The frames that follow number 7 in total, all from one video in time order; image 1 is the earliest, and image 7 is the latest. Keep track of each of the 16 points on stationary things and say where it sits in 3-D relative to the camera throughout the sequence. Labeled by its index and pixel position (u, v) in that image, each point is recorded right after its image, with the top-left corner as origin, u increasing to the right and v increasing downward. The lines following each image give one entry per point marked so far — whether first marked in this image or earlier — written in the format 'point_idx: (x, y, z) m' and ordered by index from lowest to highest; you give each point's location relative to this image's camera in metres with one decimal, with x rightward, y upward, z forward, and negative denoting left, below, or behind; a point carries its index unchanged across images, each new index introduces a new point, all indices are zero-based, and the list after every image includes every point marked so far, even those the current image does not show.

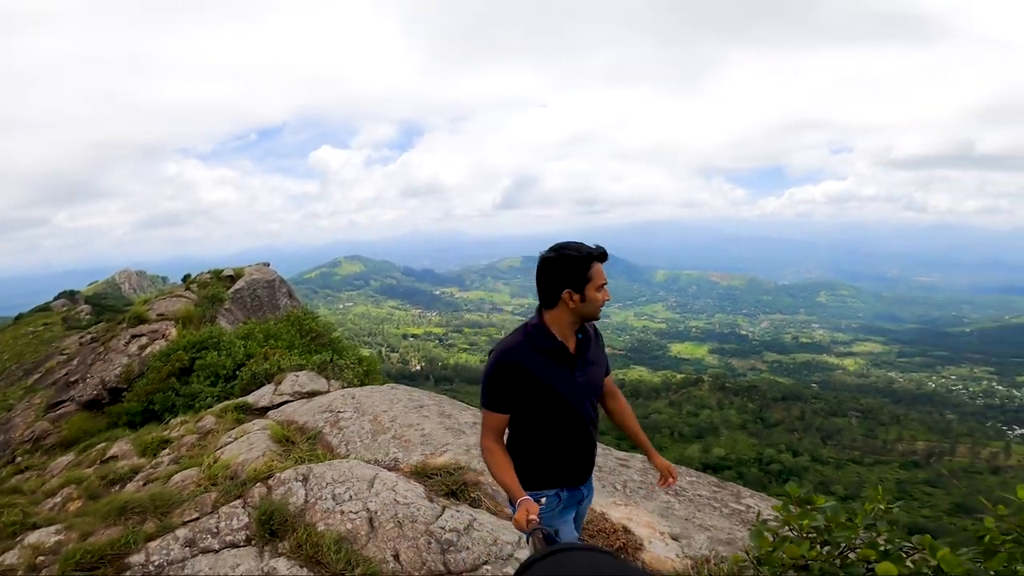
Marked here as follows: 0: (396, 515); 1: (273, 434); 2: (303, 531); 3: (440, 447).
0: (-1.0, -1.9, +4.4) m
1: (-3.0, -1.9, +7.0) m
2: (-1.7, -2.0, +4.4) m
3: (-0.9, -1.8, +6.2) m
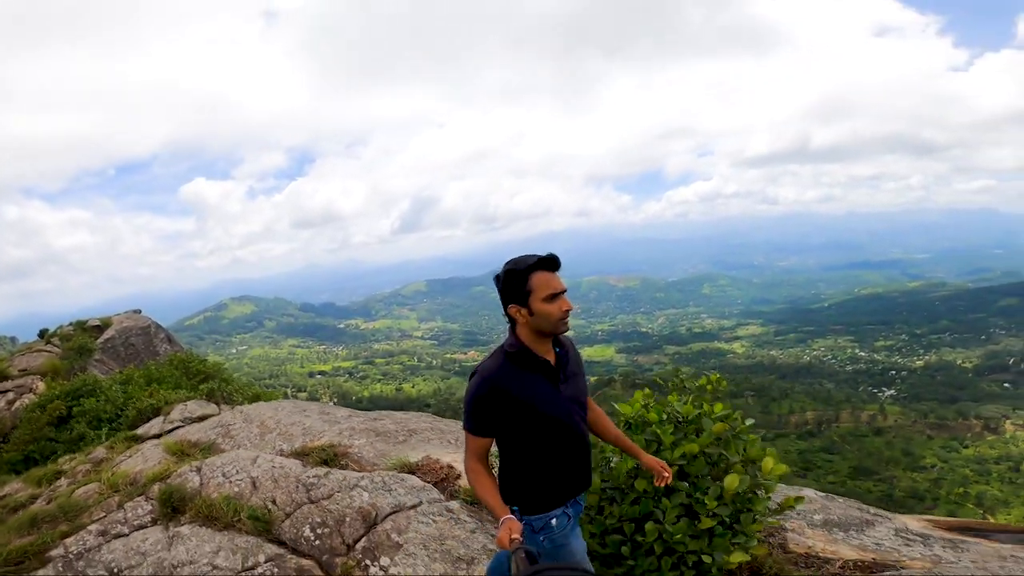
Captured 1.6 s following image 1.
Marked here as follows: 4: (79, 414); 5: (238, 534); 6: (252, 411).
0: (-2.6, -2.1, +5.8) m
1: (-5.0, -2.4, +8.0) m
2: (-3.3, -2.3, +5.7) m
3: (-2.9, -2.1, +7.7) m
4: (-10.0, -3.0, +12.5) m
5: (-2.6, -2.3, +5.0) m
6: (-4.3, -2.1, +9.0) m
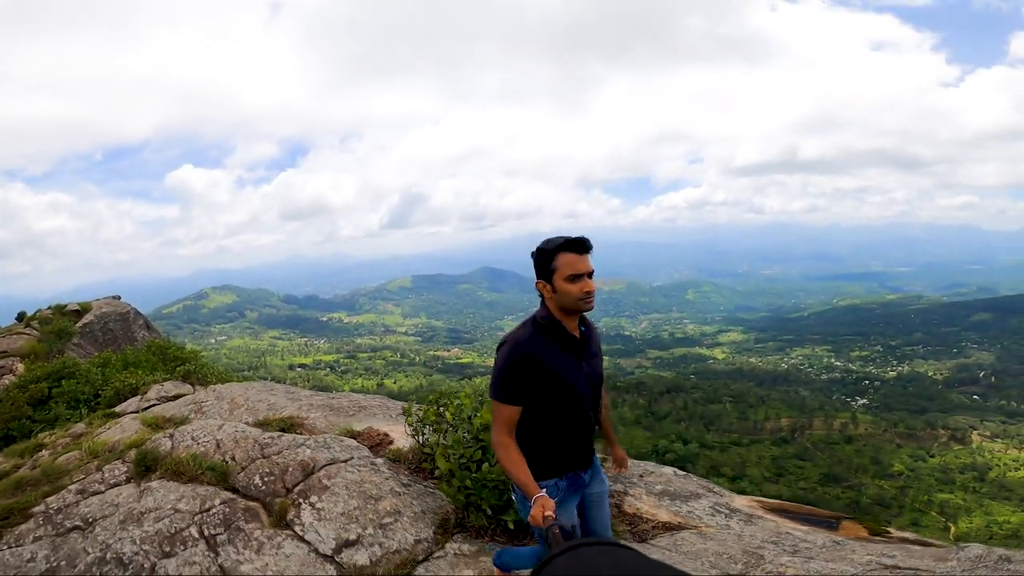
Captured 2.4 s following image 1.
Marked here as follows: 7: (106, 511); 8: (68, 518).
0: (-3.5, -1.9, +6.7) m
1: (-6.0, -2.2, +8.8) m
2: (-4.2, -2.1, +6.6) m
3: (-3.8, -1.9, +8.5) m
4: (-11.0, -2.6, +13.2) m
5: (-3.4, -2.2, +5.9) m
6: (-5.3, -1.9, +9.9) m
7: (-4.2, -2.4, +5.8) m
8: (-4.6, -2.5, +5.8) m
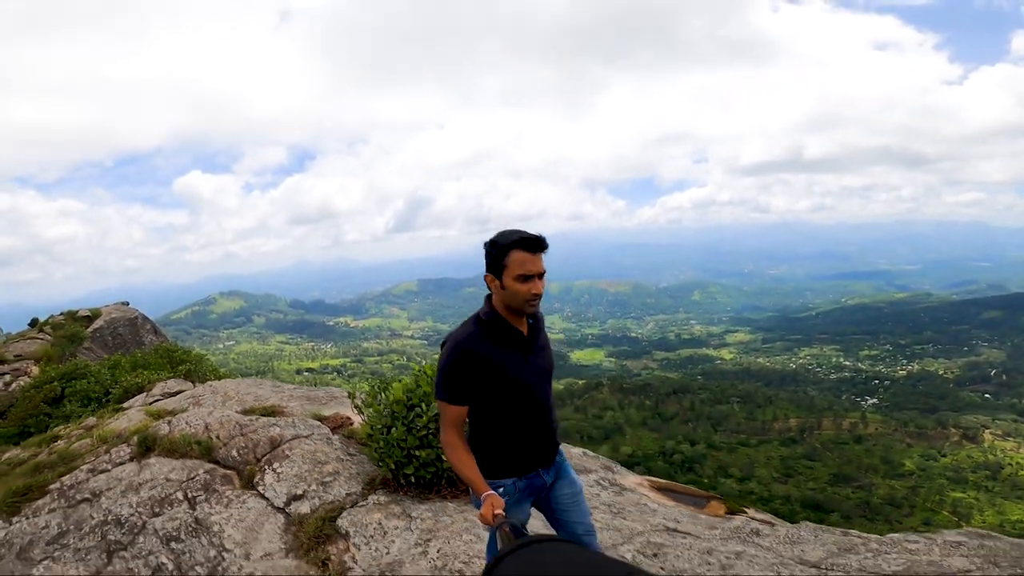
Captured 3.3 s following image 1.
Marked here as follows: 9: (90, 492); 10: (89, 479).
0: (-3.9, -1.9, +7.3) m
1: (-6.3, -2.2, +9.5) m
2: (-4.6, -2.1, +7.2) m
3: (-4.1, -1.9, +9.1) m
4: (-11.3, -2.7, +13.9) m
5: (-3.8, -2.1, +6.5) m
6: (-5.6, -1.9, +10.5) m
7: (-4.6, -2.4, +6.4) m
8: (-5.0, -2.4, +6.4) m
9: (-4.7, -2.4, +6.3) m
10: (-5.3, -2.4, +6.9) m
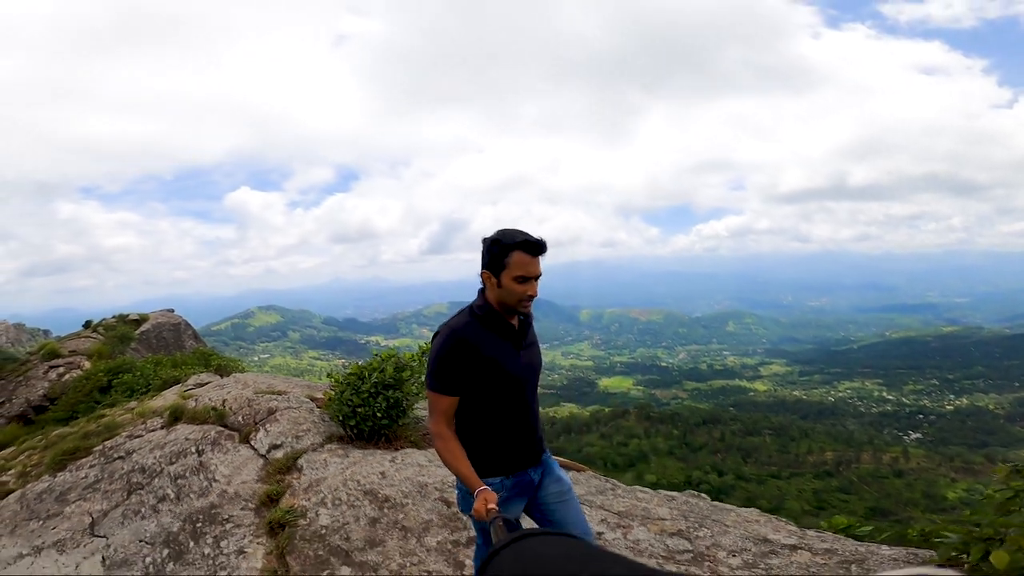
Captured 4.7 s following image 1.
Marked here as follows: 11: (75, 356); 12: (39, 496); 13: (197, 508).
0: (-4.4, -1.8, +8.5) m
1: (-6.7, -2.1, +10.8) m
2: (-5.1, -2.0, +8.4) m
3: (-4.6, -1.9, +10.3) m
4: (-11.4, -2.7, +15.5) m
5: (-4.4, -2.0, +7.7) m
6: (-6.0, -1.9, +11.8) m
7: (-5.2, -2.2, +7.6) m
8: (-5.6, -2.3, +7.6) m
9: (-5.3, -2.3, +7.5) m
10: (-5.9, -2.3, +8.1) m
11: (-15.7, -2.4, +19.3) m
12: (-5.8, -2.5, +6.6) m
13: (-3.4, -2.3, +5.7) m
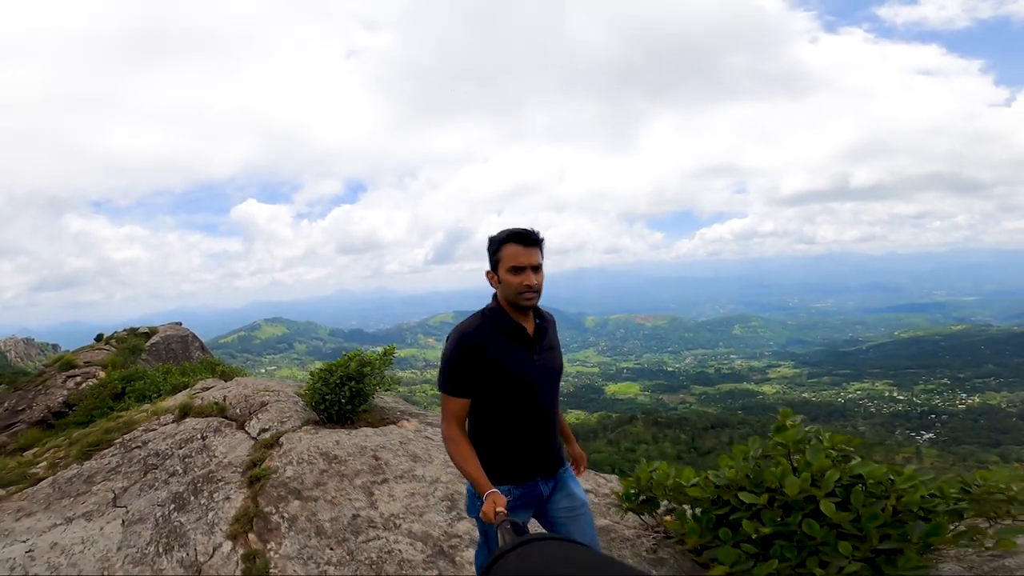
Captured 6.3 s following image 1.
0: (-4.7, -1.8, +9.1) m
1: (-6.9, -2.3, +11.4) m
2: (-5.4, -2.0, +9.1) m
3: (-4.8, -2.0, +11.0) m
4: (-11.6, -3.1, +16.2) m
5: (-4.7, -2.0, +8.3) m
6: (-6.2, -2.1, +12.4) m
7: (-5.5, -2.3, +8.2) m
8: (-5.8, -2.4, +8.2) m
9: (-5.6, -2.3, +8.1) m
10: (-6.1, -2.4, +8.7) m
11: (-15.8, -2.9, +20.0) m
12: (-6.0, -2.6, +7.2) m
13: (-3.7, -2.3, +6.3) m
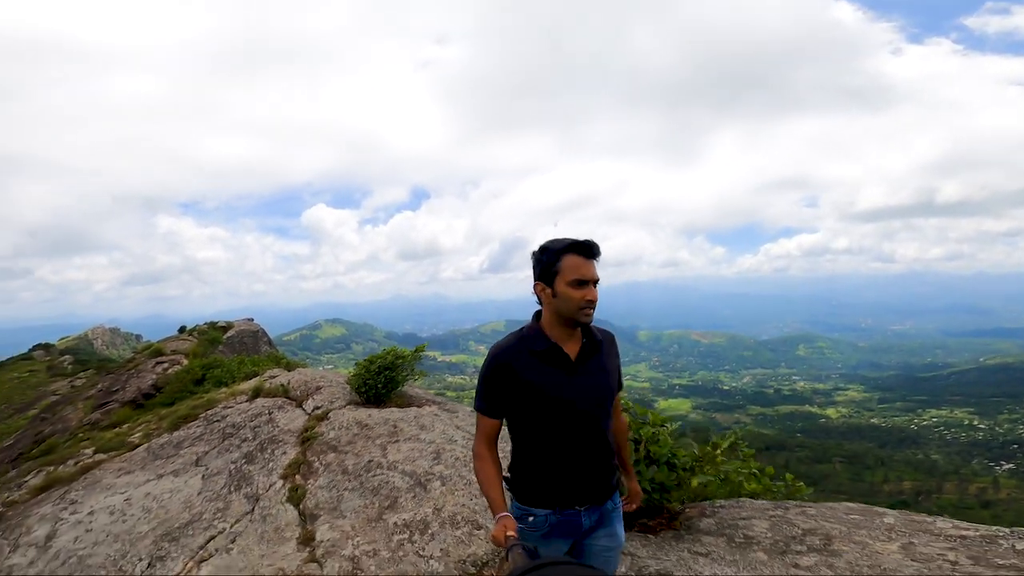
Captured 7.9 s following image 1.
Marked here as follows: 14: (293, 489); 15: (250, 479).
0: (-4.2, -1.8, +10.5) m
1: (-6.3, -2.3, +13.0) m
2: (-5.0, -2.0, +10.5) m
3: (-4.2, -2.0, +12.3) m
4: (-10.5, -3.0, +18.2) m
5: (-4.4, -2.0, +9.7) m
6: (-5.4, -2.1, +13.9) m
7: (-5.2, -2.3, +9.7) m
8: (-5.5, -2.3, +9.7) m
9: (-5.3, -2.3, +9.6) m
10: (-5.8, -2.3, +10.2) m
11: (-14.3, -2.8, +22.4) m
12: (-5.8, -2.5, +8.7) m
13: (-3.6, -2.2, +7.6) m
14: (-2.5, -2.4, +6.1) m
15: (-3.2, -2.4, +6.6) m
